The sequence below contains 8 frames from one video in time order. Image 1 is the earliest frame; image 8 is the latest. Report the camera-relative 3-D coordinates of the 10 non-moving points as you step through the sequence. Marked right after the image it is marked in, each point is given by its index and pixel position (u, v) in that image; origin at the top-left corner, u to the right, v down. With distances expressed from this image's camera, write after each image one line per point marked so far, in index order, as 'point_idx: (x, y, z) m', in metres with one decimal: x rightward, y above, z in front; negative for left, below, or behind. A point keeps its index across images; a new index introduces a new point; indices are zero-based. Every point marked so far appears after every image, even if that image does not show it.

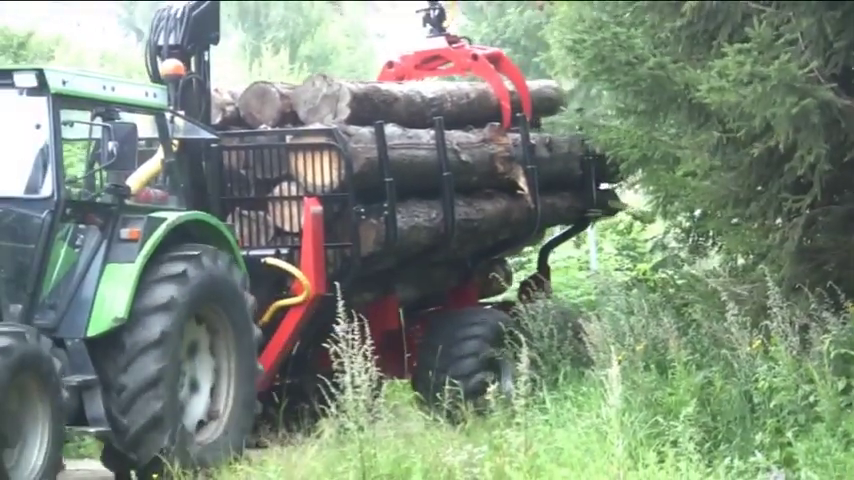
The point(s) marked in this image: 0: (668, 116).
0: (+1.2, +0.6, +5.8) m
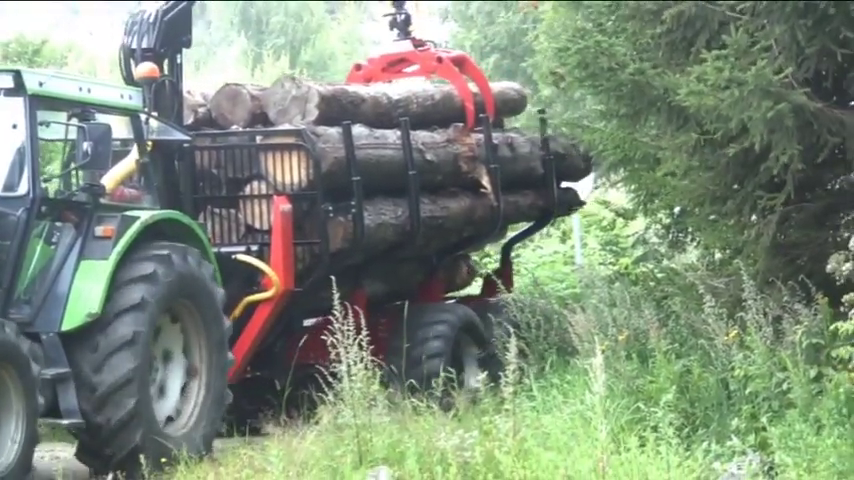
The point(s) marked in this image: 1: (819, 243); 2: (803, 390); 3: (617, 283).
0: (+1.1, +0.6, +6.0) m
1: (+2.0, 0.0, +6.0) m
2: (+1.7, -0.7, +5.2) m
3: (+1.2, -0.3, +7.3) m
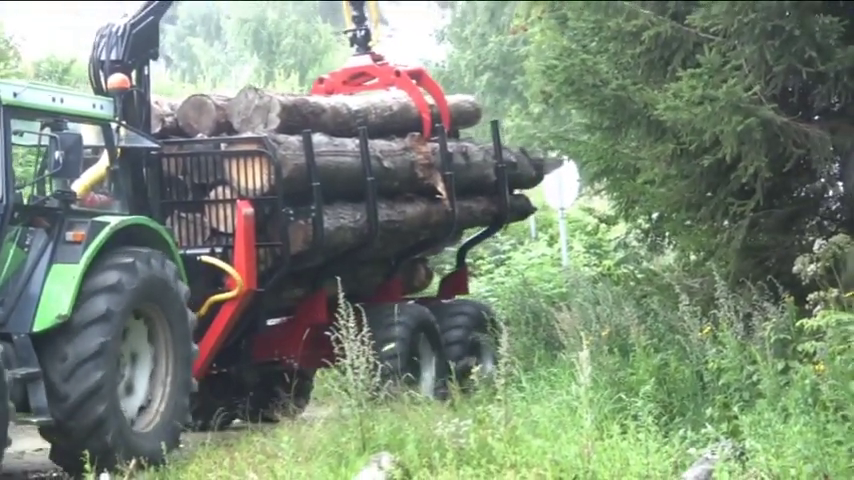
0: (+1.1, +0.6, +6.5) m
1: (+2.0, 0.0, +6.5) m
2: (+1.7, -0.7, +5.7) m
3: (+1.1, -0.3, +7.7) m
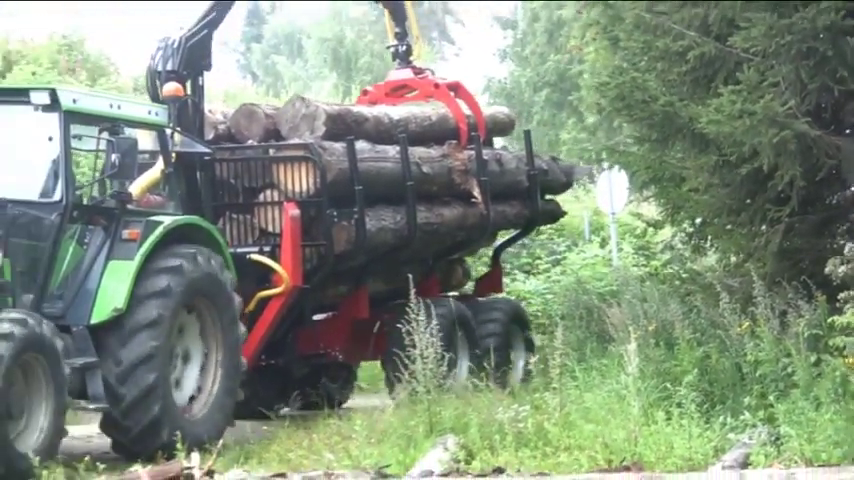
0: (+1.5, +0.6, +7.1) m
1: (+2.3, -0.1, +7.0) m
2: (+2.0, -0.7, +6.2) m
3: (+1.5, -0.3, +8.3) m
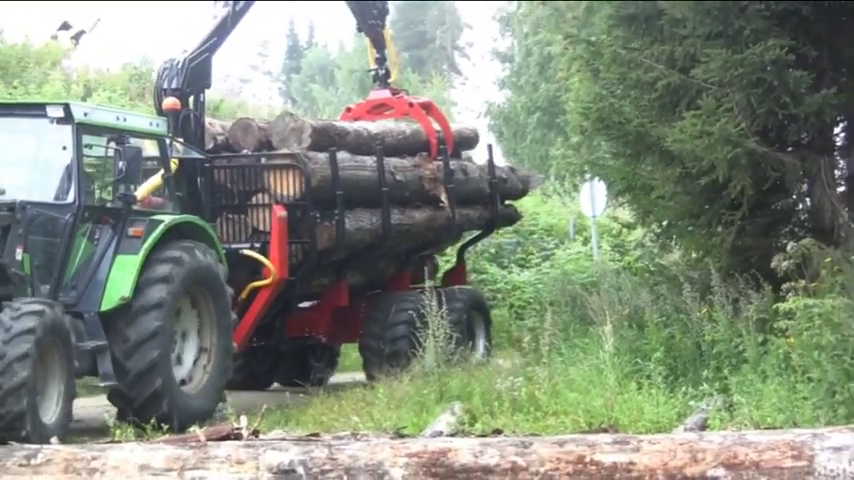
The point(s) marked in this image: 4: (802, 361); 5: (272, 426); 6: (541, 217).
0: (+1.5, +0.6, +8.3) m
1: (+2.4, 0.0, +8.3) m
2: (+2.1, -0.7, +7.5) m
3: (+1.6, -0.3, +9.5) m
4: (+2.3, -0.7, +7.1) m
5: (-1.0, -1.2, +7.5) m
6: (+1.6, +0.3, +16.5) m
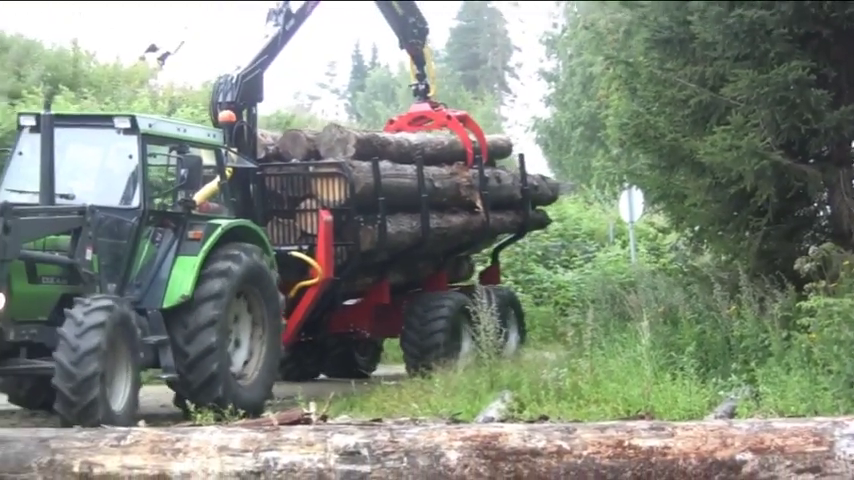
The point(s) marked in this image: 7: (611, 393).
0: (+1.9, +0.5, +9.0) m
1: (+2.8, -0.1, +9.0) m
2: (+2.4, -0.7, +8.2) m
3: (+2.0, -0.3, +10.2) m
4: (+2.6, -0.8, +7.8) m
5: (-0.6, -1.2, +8.3) m
6: (+2.1, +0.2, +17.2) m
7: (+1.2, -1.0, +7.9) m
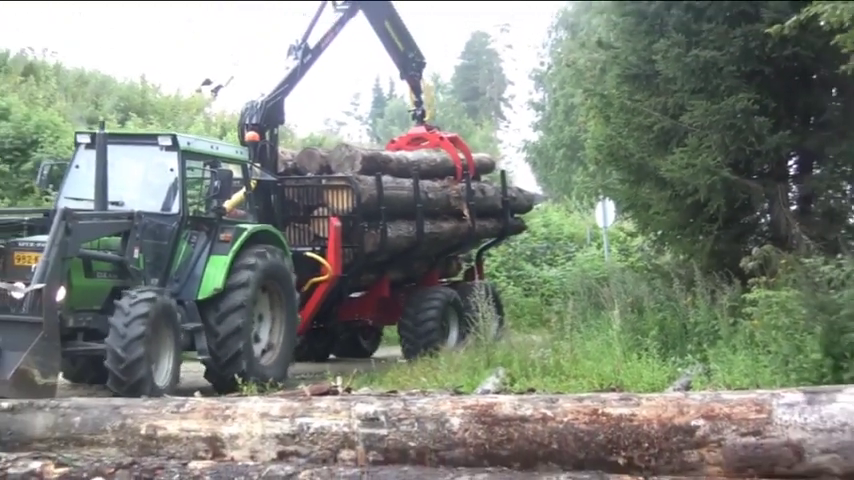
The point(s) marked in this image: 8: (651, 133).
0: (+2.0, +0.5, +10.7) m
1: (+2.8, -0.1, +10.7) m
2: (+2.5, -0.7, +9.9) m
3: (+2.0, -0.3, +11.9) m
4: (+2.7, -0.8, +9.5) m
5: (-0.6, -1.2, +9.9) m
6: (+2.2, +0.3, +18.9) m
7: (+1.3, -1.0, +9.6) m
8: (+2.0, +1.0, +10.3) m
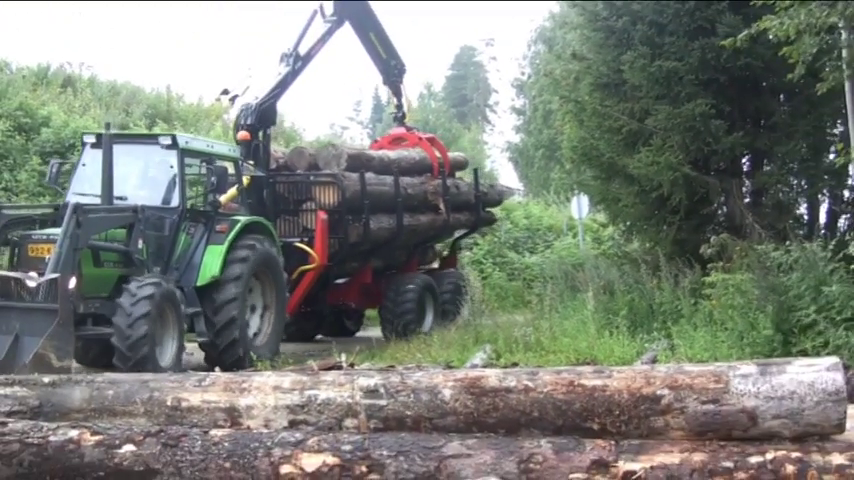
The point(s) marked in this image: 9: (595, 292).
0: (+1.9, +0.6, +11.9) m
1: (+2.8, 0.0, +11.9) m
2: (+2.5, -0.6, +11.1) m
3: (+2.0, -0.2, +13.2) m
4: (+2.6, -0.7, +10.7) m
5: (-0.6, -1.1, +11.2) m
6: (+2.0, +0.4, +20.1) m
7: (+1.3, -1.0, +10.9) m
8: (+1.9, +1.0, +11.6) m
9: (+1.7, -0.5, +12.0) m
